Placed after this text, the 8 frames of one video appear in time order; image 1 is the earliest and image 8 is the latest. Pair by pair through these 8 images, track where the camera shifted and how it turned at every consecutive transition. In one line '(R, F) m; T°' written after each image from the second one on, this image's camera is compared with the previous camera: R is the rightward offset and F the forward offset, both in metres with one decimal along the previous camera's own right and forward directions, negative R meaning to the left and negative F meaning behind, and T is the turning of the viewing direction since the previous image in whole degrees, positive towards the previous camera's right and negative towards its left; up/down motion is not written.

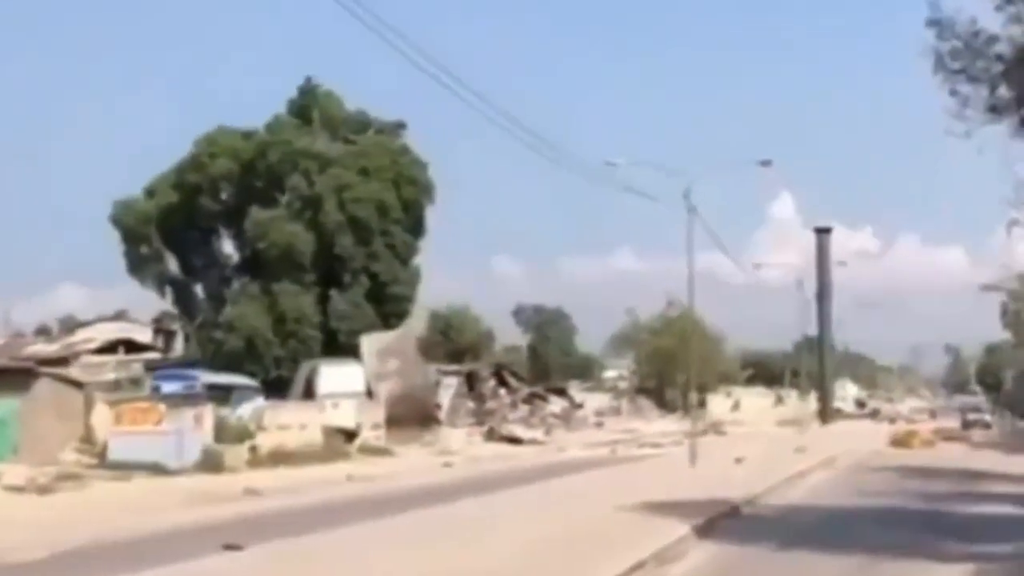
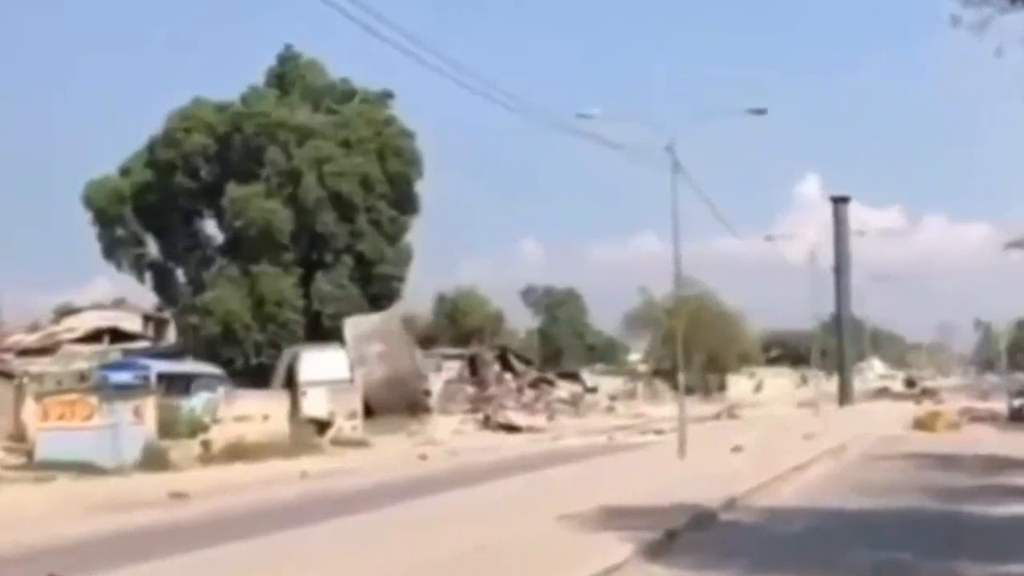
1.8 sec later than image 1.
(+1.3, +4.9) m; -1°
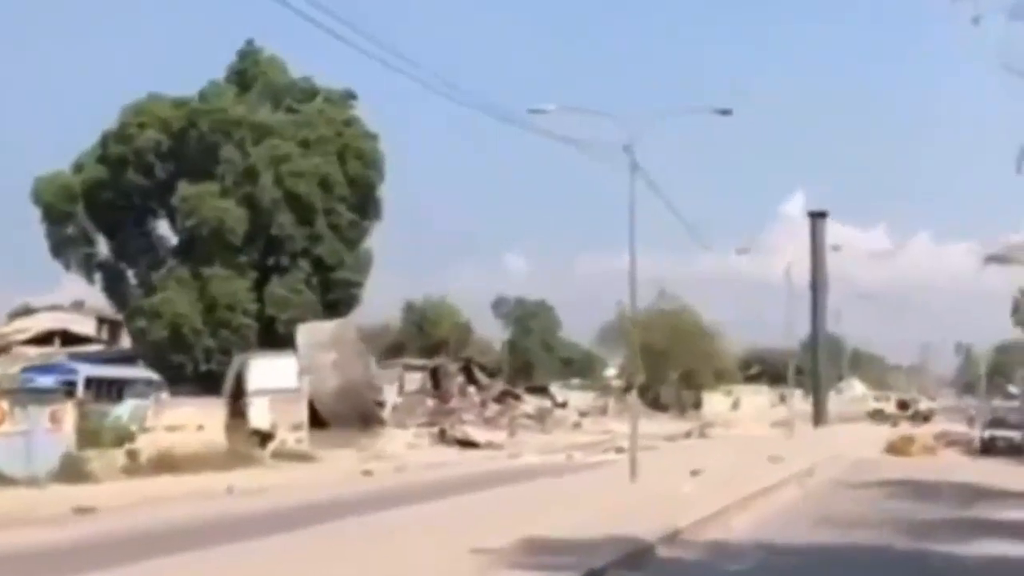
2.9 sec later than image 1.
(+0.8, +2.9) m; 0°
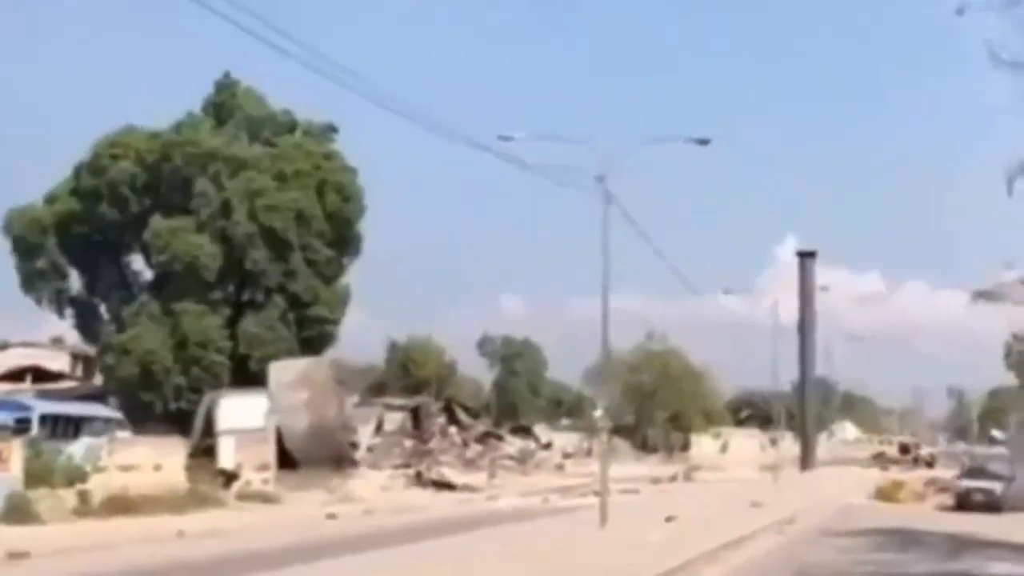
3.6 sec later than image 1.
(+0.5, +1.8) m; 0°
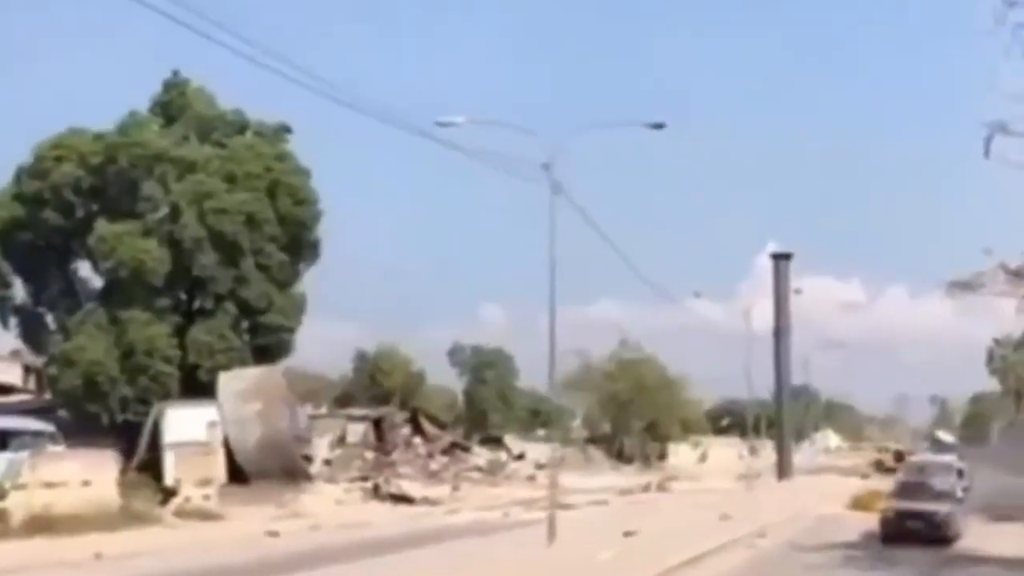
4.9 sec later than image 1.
(+0.7, +2.9) m; +1°
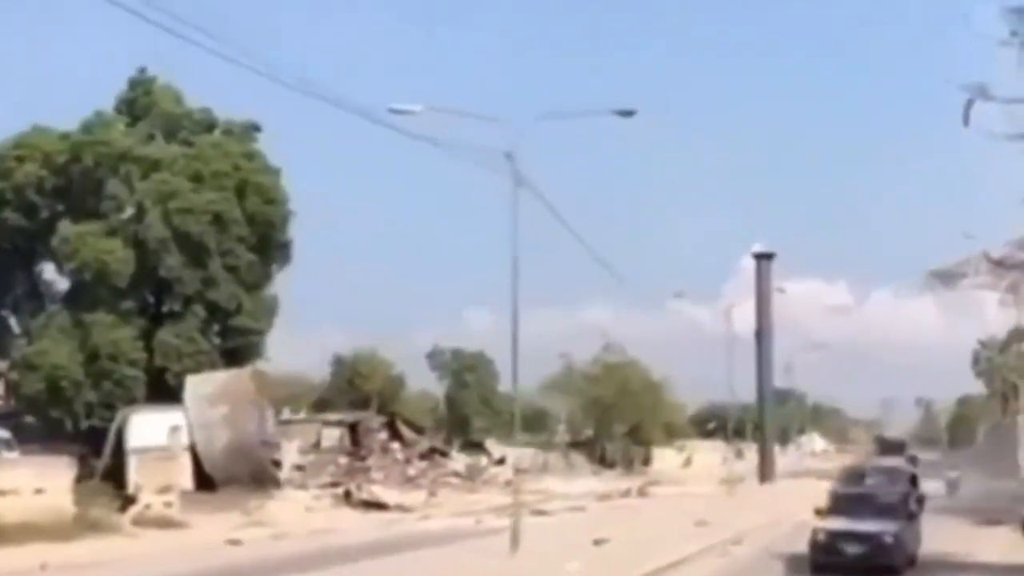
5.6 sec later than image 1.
(+0.4, +1.6) m; 0°
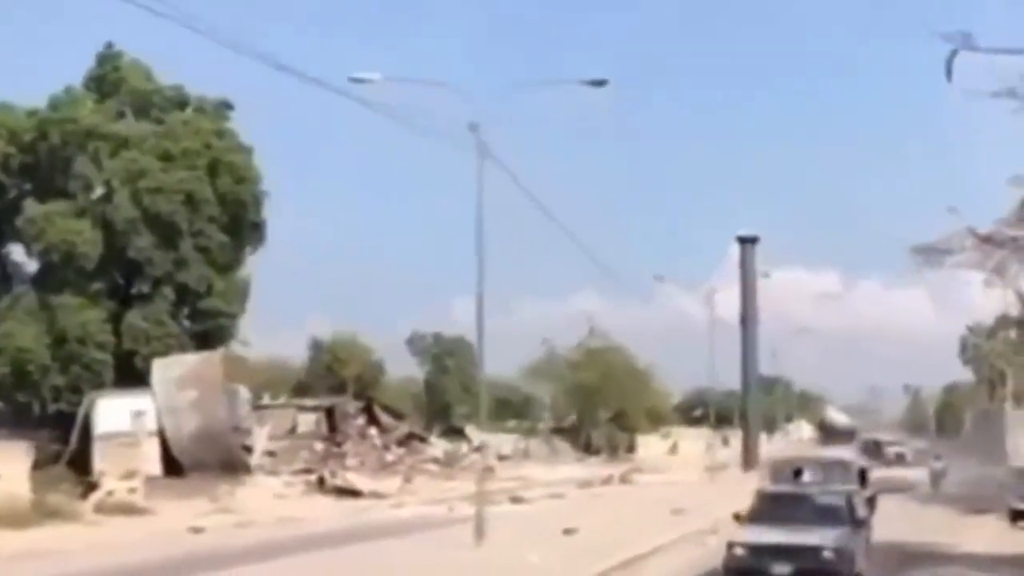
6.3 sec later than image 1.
(+0.4, +1.4) m; 0°
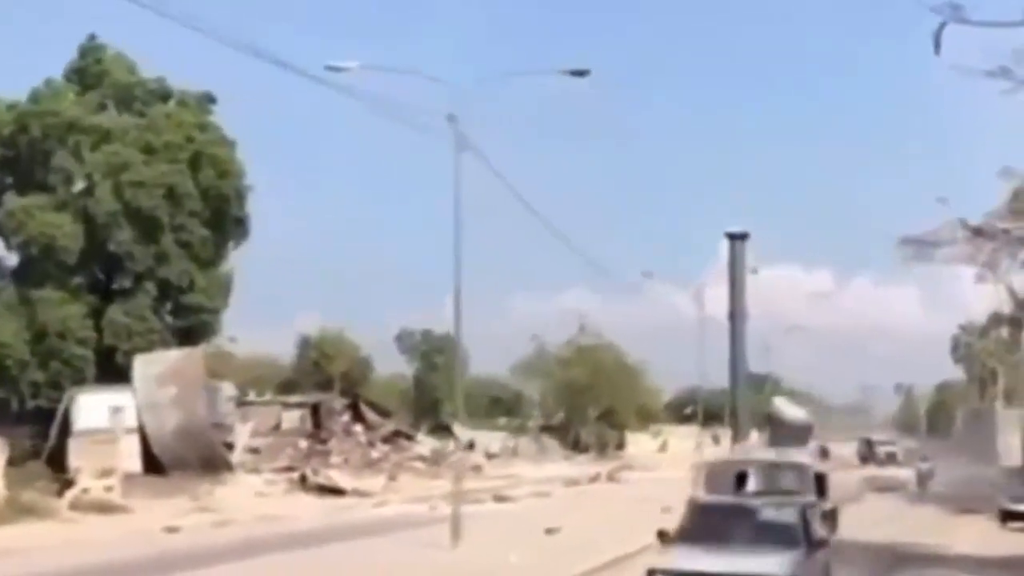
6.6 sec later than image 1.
(+0.2, +0.8) m; 0°
